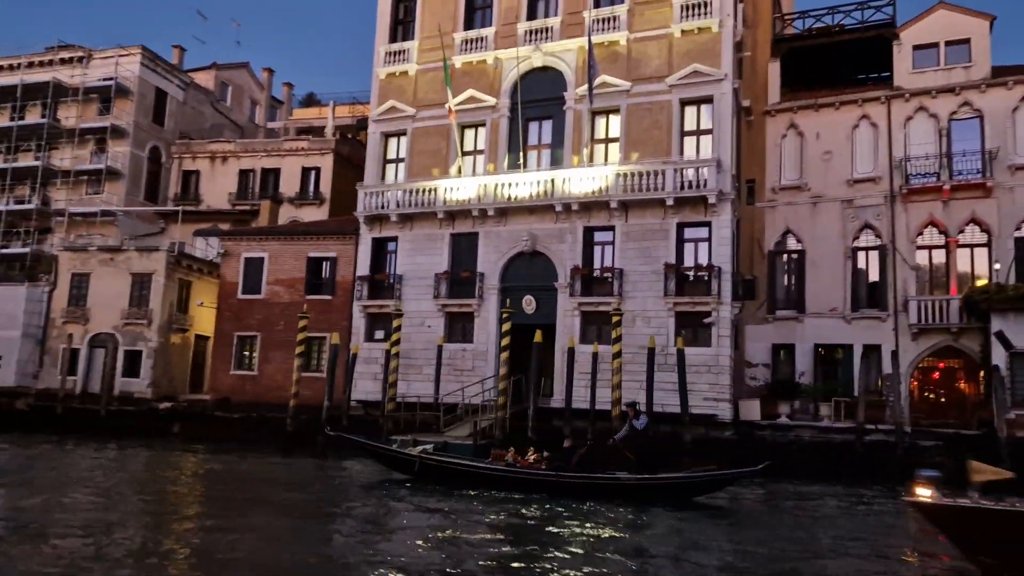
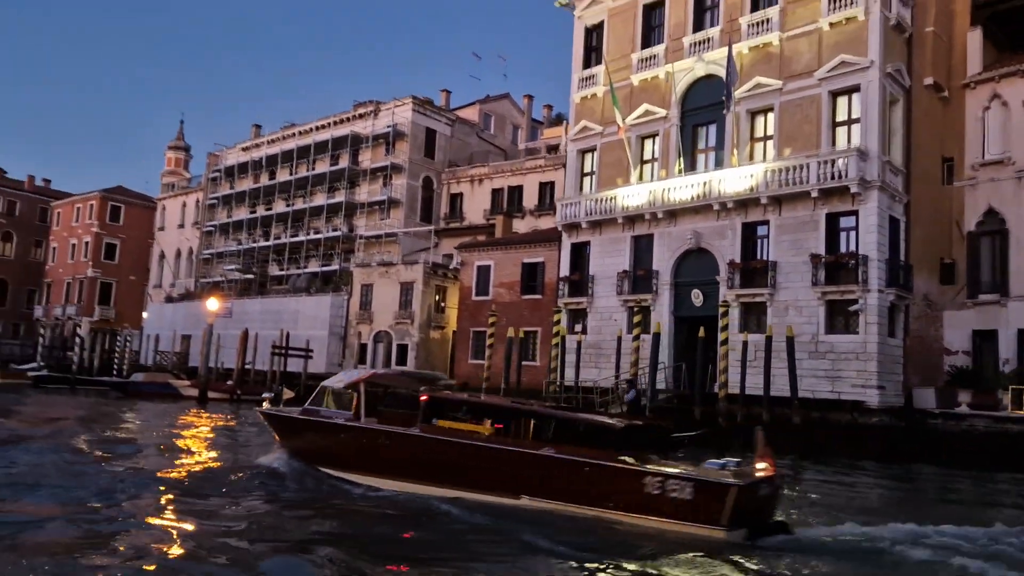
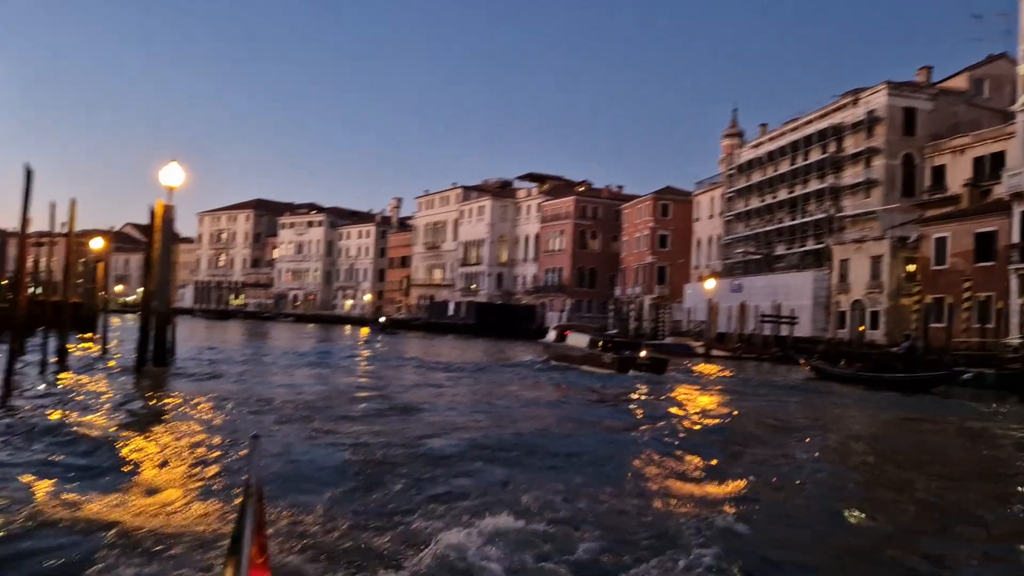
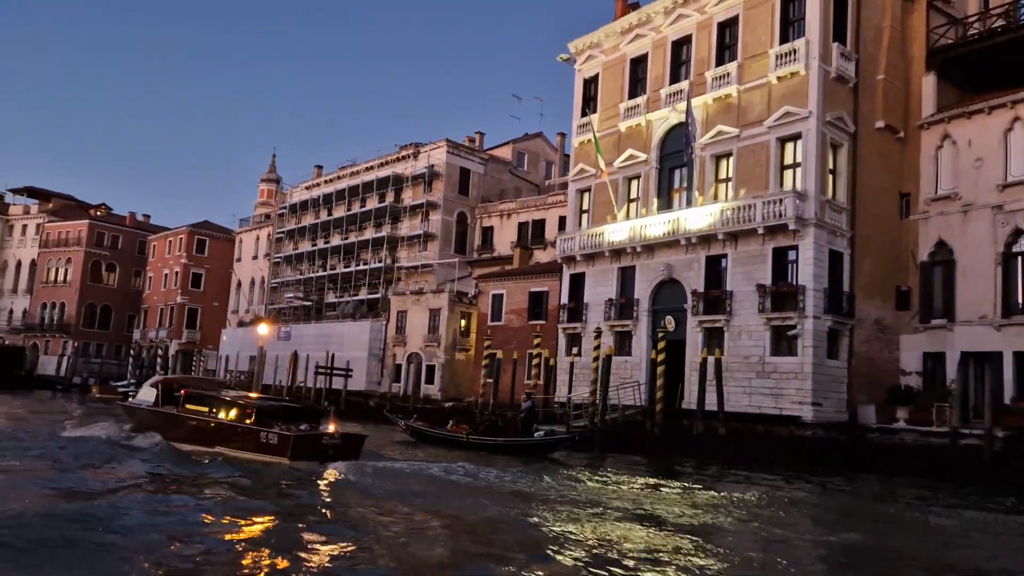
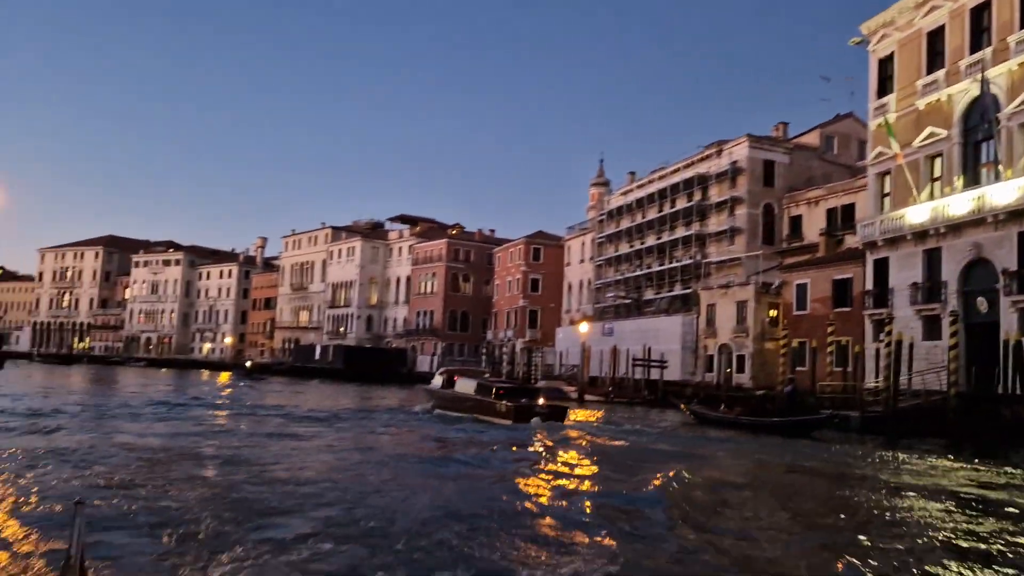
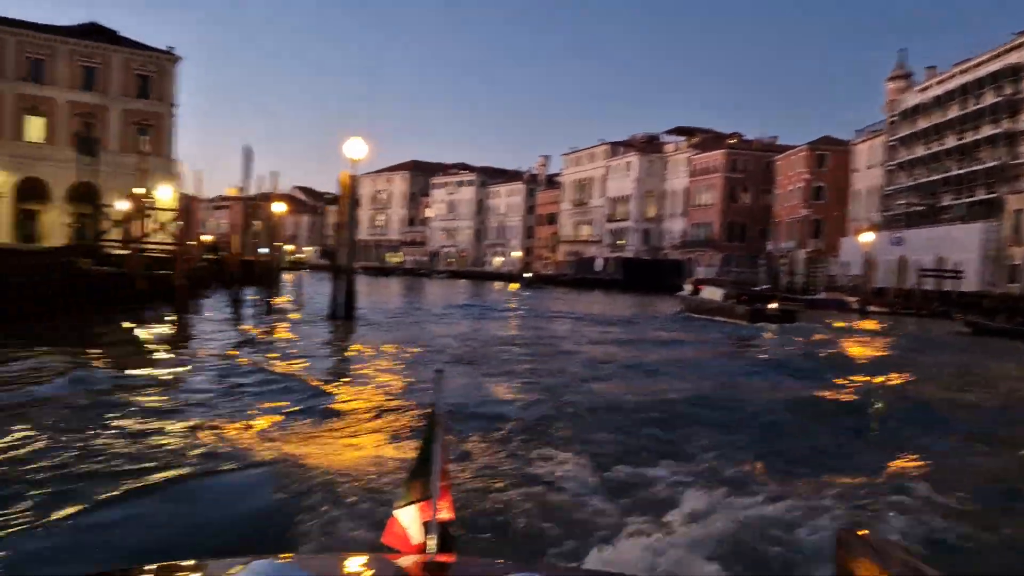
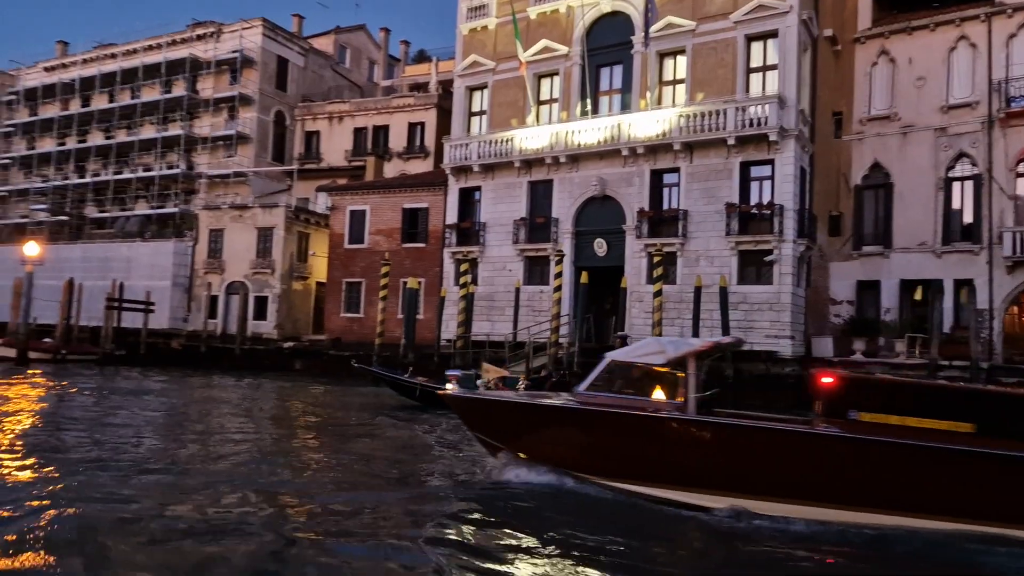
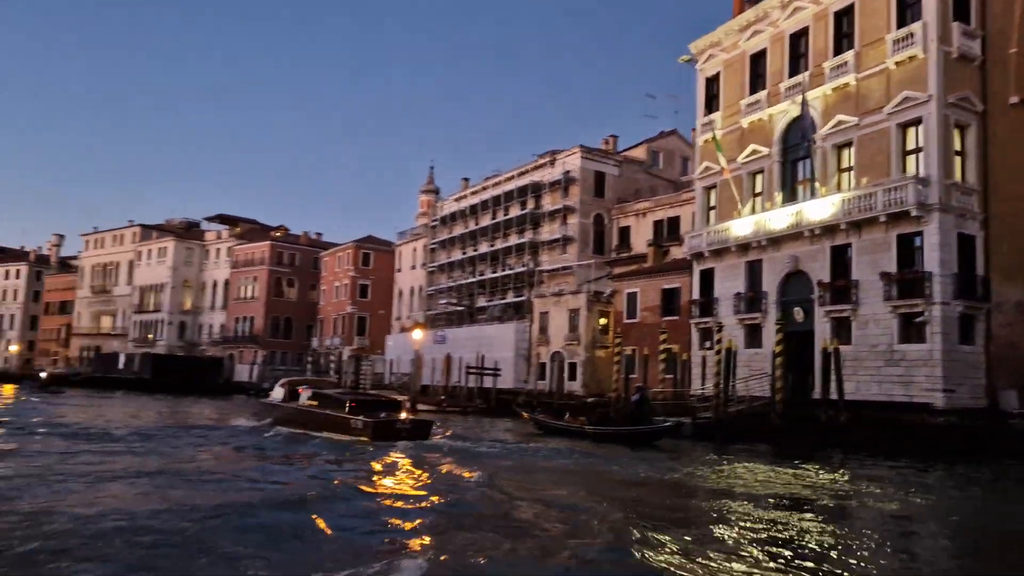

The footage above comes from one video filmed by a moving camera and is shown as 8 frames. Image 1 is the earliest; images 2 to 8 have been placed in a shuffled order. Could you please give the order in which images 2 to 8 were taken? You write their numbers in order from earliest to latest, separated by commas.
7, 2, 4, 8, 5, 3, 6
